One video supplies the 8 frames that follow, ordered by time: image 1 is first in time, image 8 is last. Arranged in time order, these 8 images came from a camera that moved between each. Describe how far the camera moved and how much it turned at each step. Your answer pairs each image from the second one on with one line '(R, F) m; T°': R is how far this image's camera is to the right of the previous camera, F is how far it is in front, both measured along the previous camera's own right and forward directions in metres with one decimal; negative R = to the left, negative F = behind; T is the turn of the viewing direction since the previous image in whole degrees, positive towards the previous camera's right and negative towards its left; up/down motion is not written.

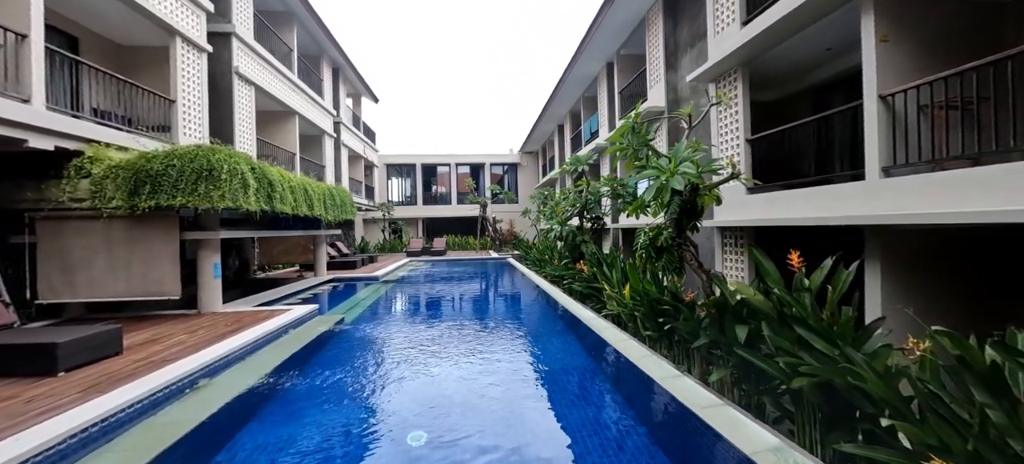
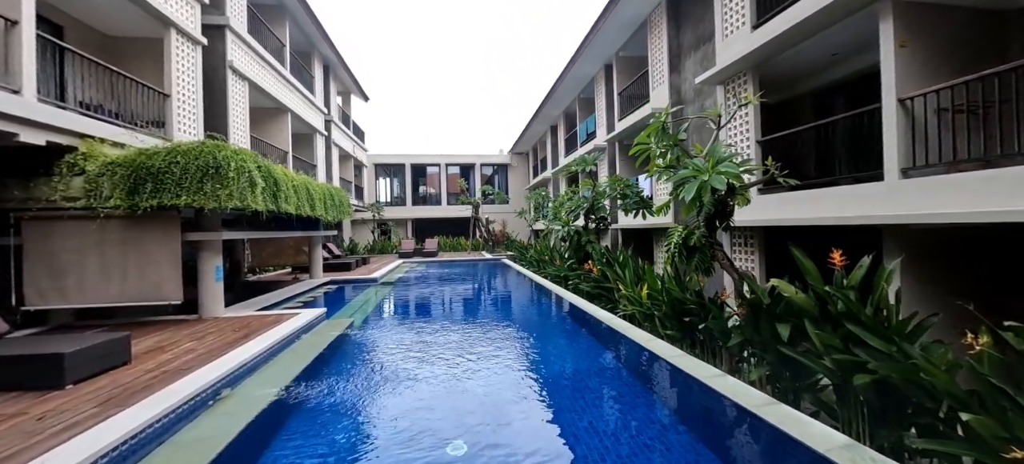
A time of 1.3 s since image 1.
(-0.6, +0.1) m; +3°
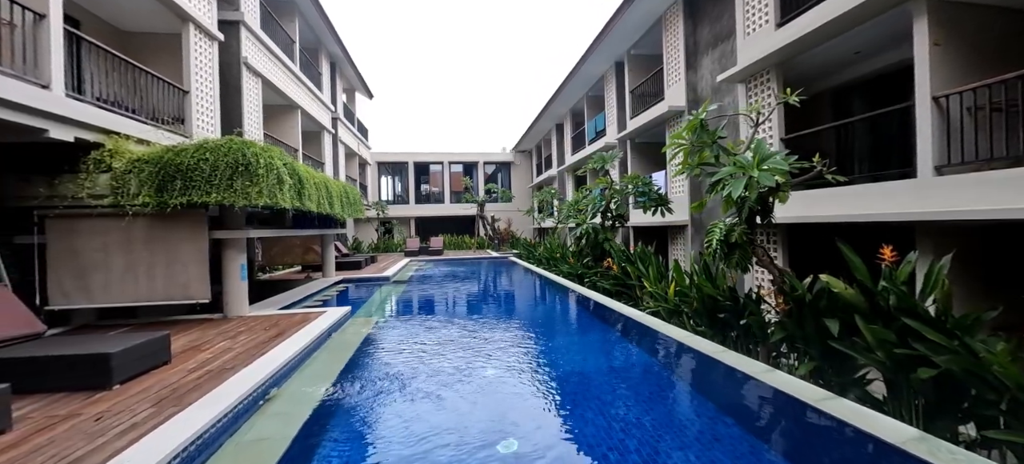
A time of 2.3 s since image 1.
(-0.5, 0.0) m; +1°
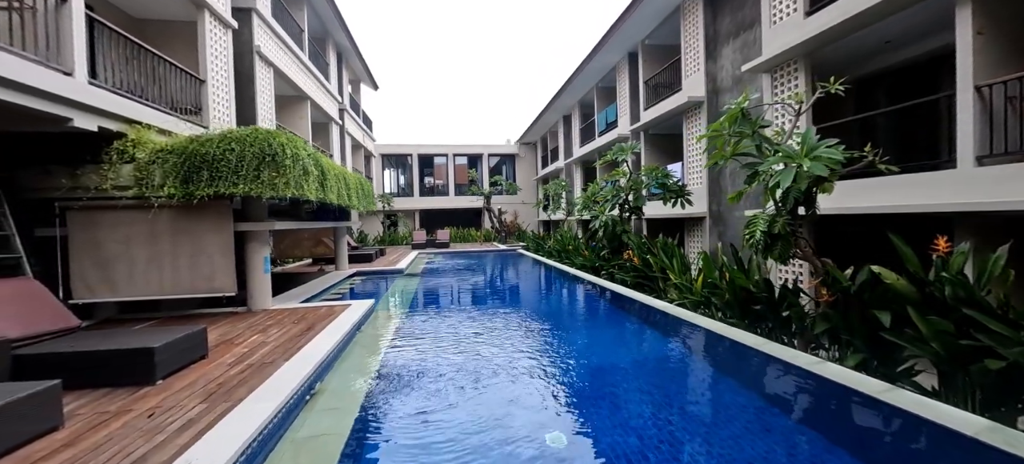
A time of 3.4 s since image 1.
(-0.5, +0.1) m; 0°
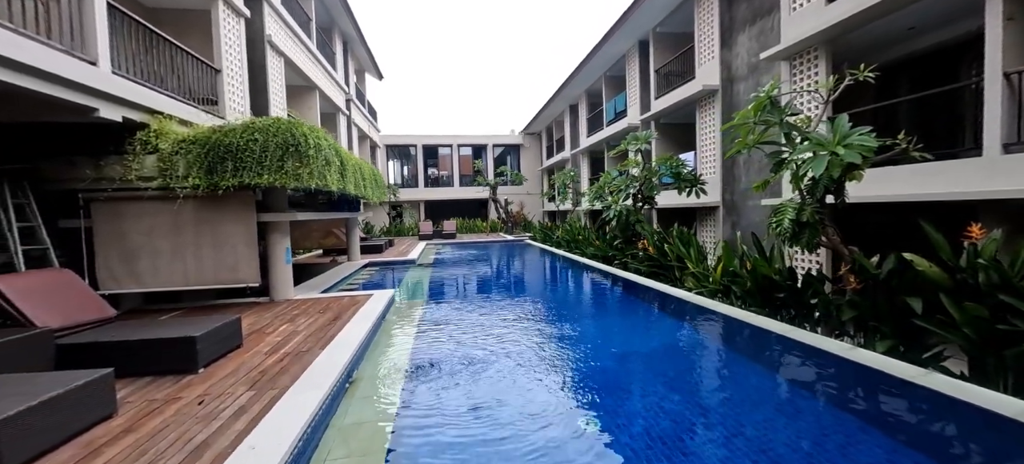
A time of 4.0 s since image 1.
(-0.3, 0.0) m; 0°
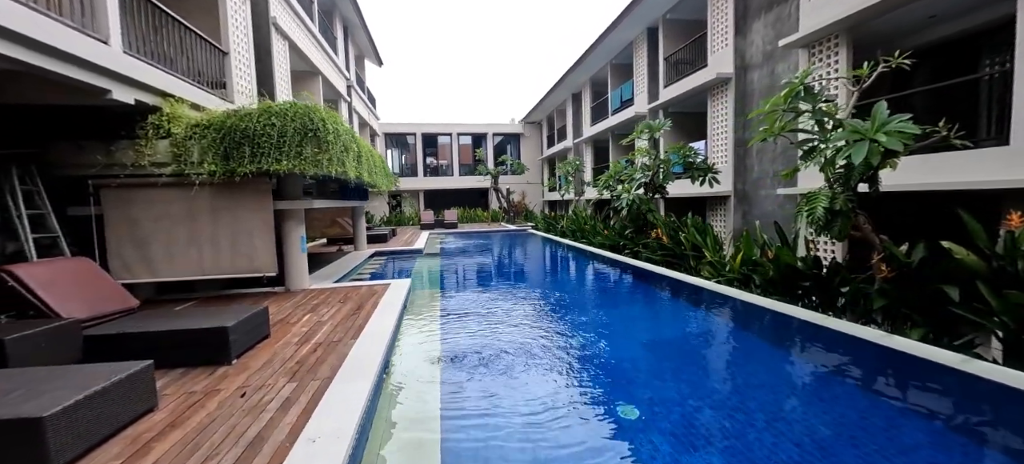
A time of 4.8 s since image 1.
(-0.4, +0.1) m; +1°
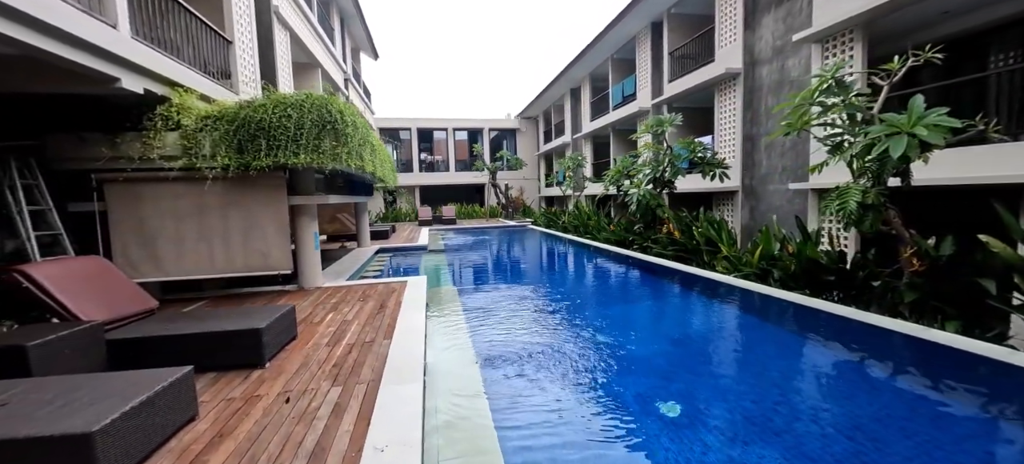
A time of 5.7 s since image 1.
(-0.5, +0.1) m; +2°
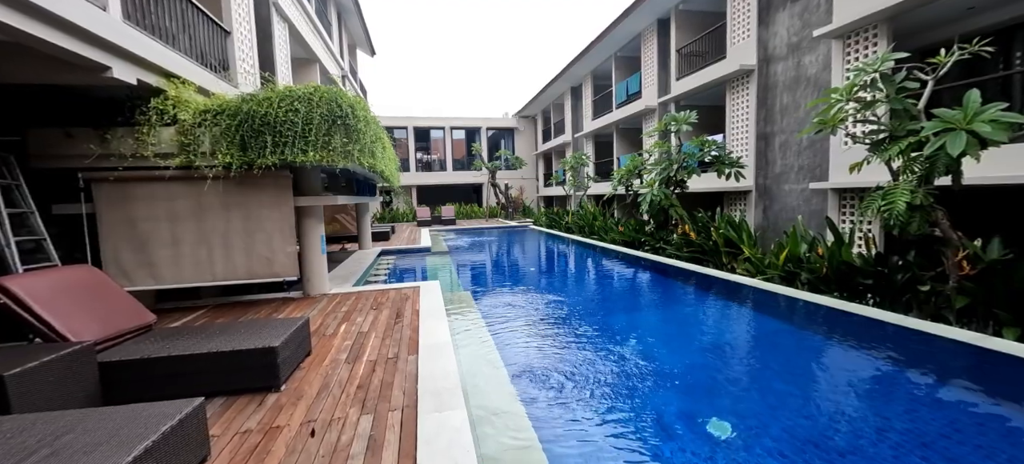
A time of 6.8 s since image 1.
(-0.4, +0.3) m; +1°
